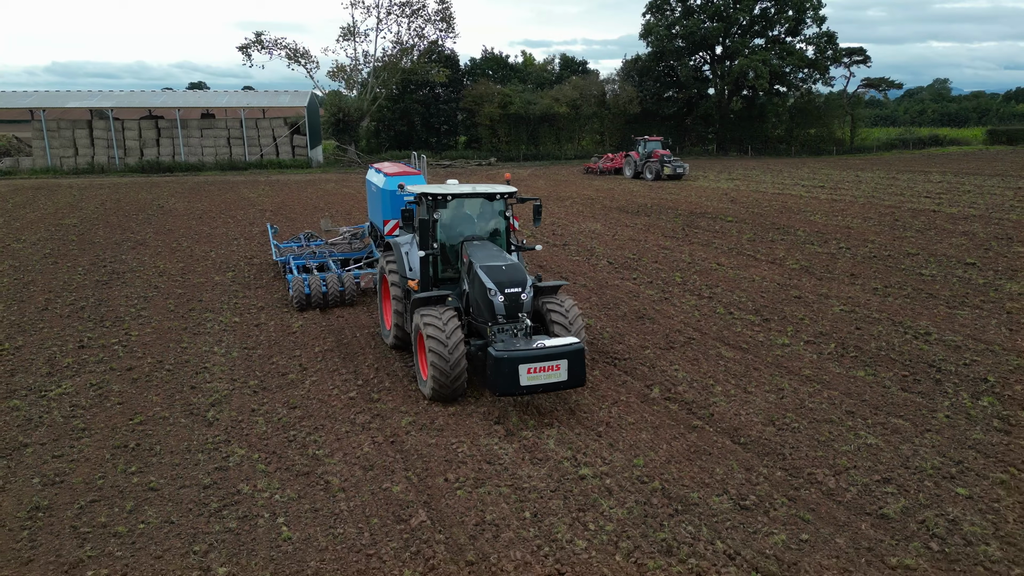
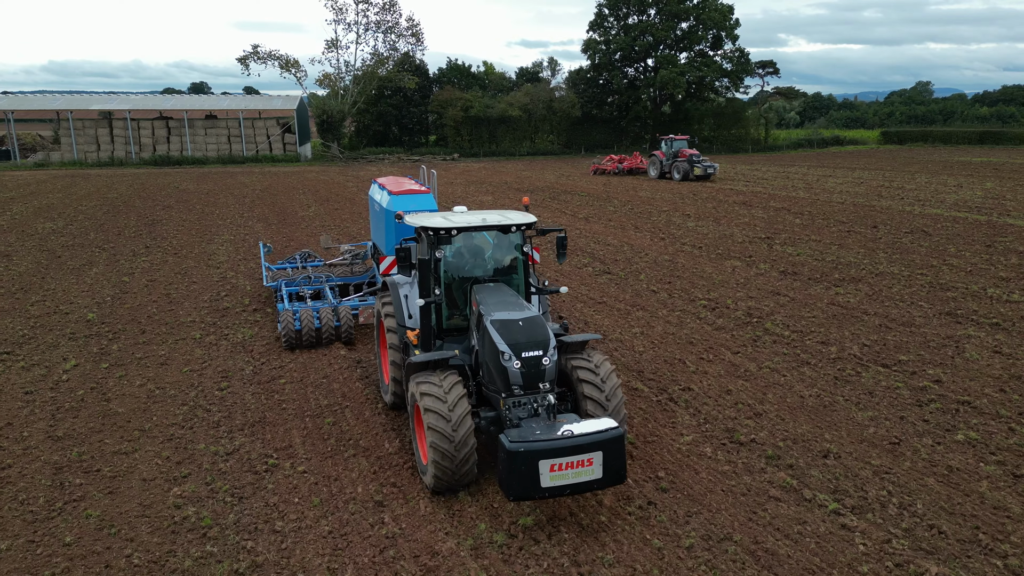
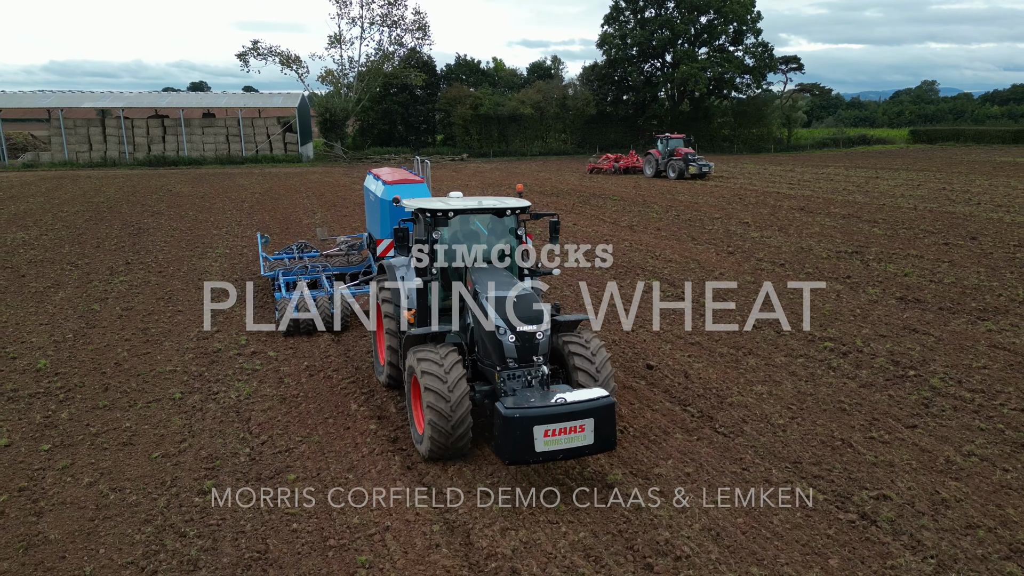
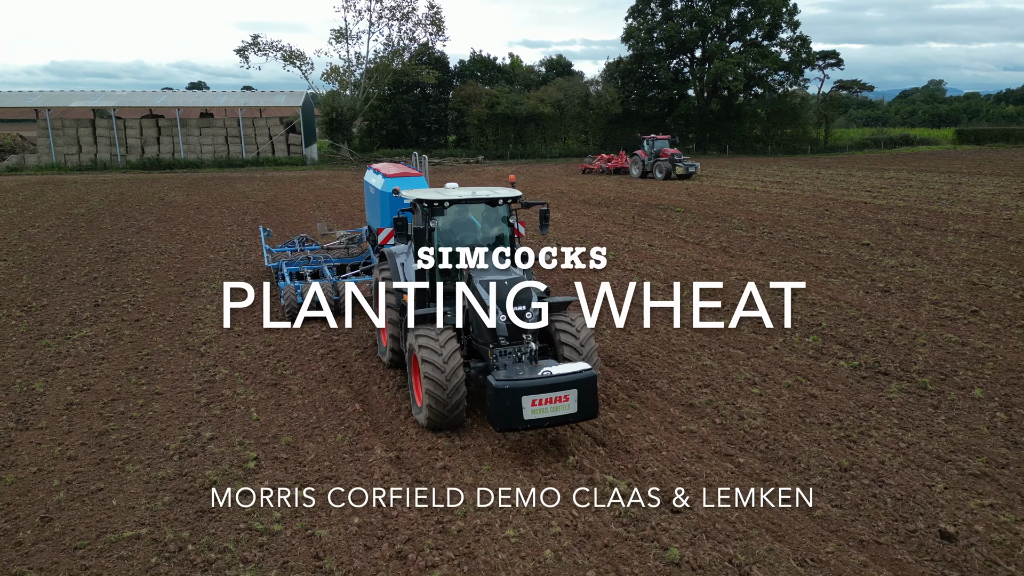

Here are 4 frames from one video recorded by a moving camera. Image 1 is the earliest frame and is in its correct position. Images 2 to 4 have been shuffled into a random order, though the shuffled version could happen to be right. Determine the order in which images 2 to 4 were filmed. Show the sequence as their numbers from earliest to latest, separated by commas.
4, 3, 2
